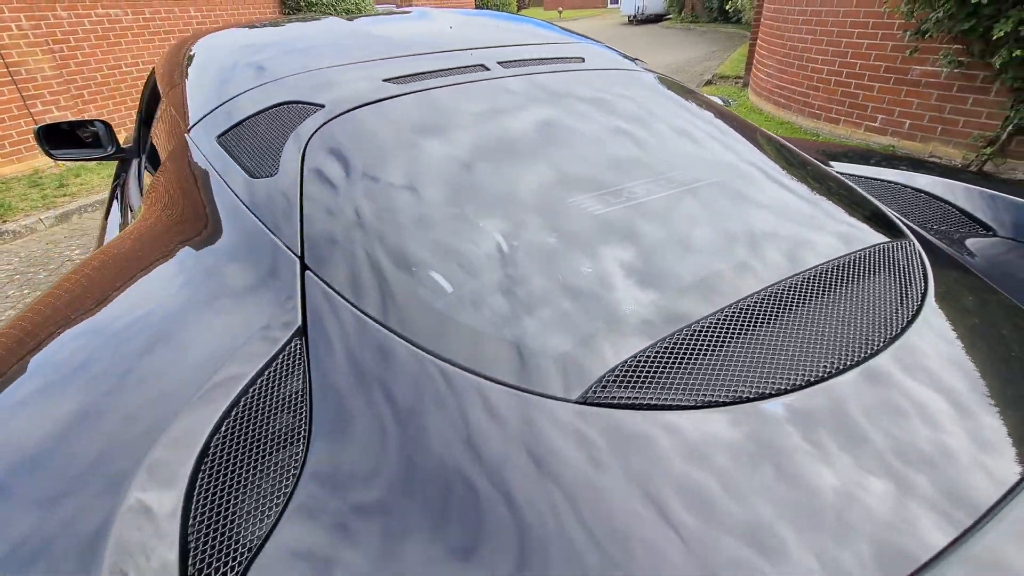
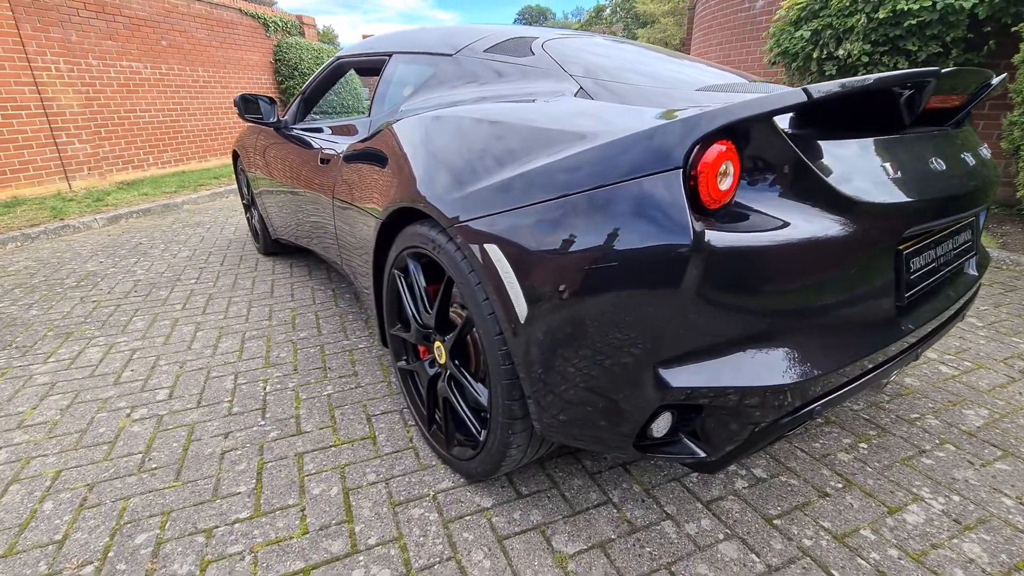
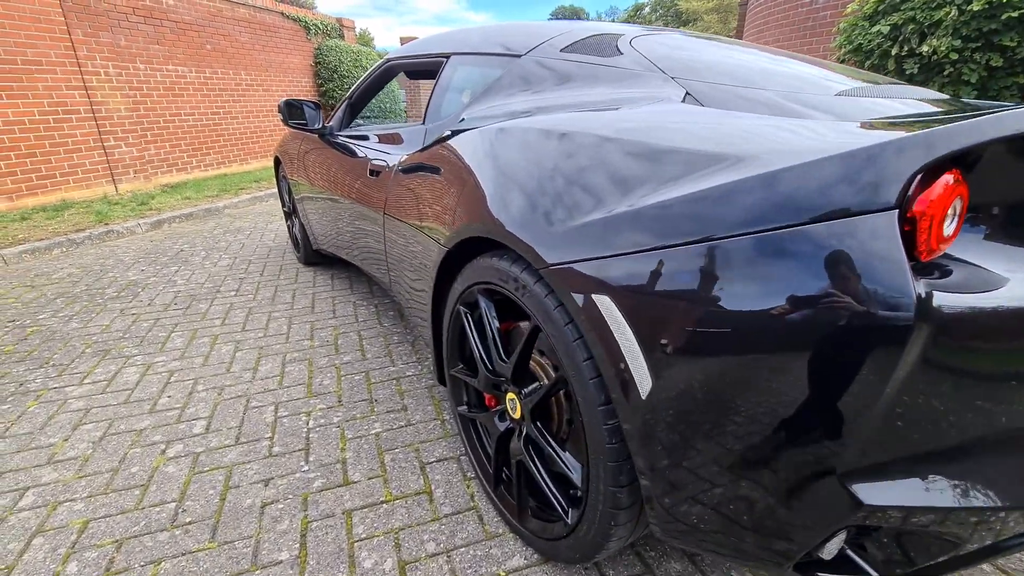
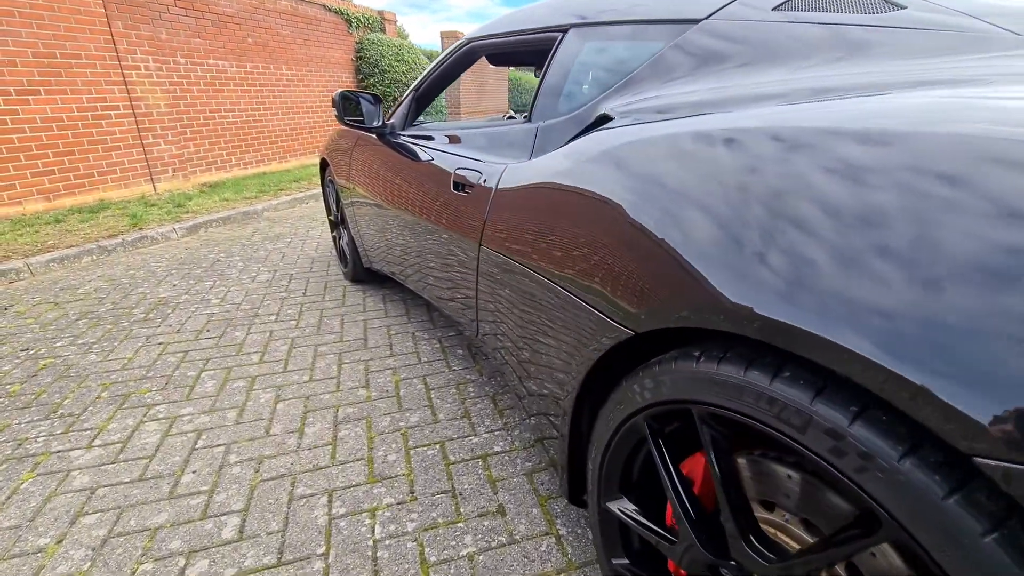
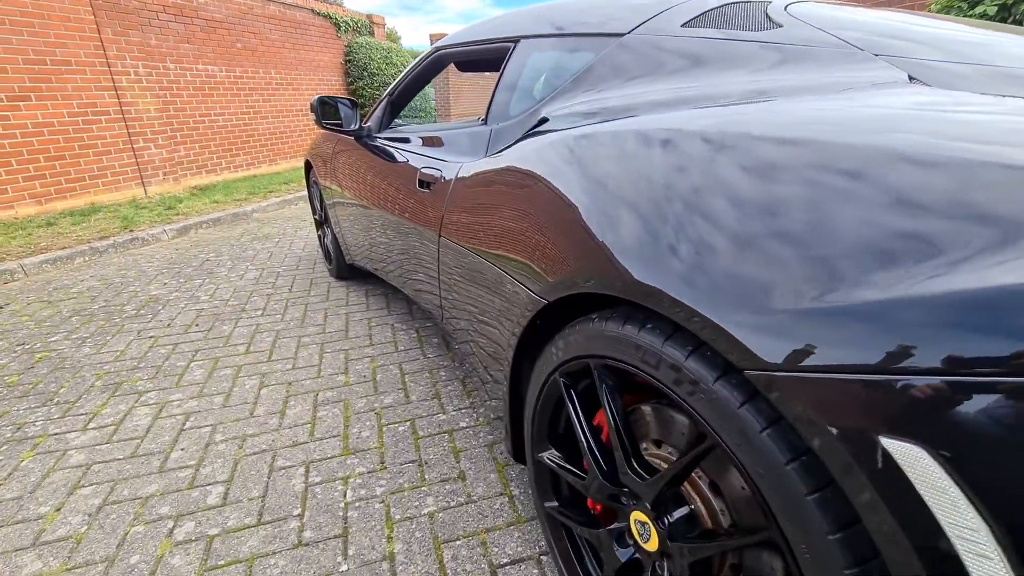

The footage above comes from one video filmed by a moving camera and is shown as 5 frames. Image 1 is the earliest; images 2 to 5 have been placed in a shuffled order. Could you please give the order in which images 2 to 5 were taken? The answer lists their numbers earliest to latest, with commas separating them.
2, 3, 5, 4
